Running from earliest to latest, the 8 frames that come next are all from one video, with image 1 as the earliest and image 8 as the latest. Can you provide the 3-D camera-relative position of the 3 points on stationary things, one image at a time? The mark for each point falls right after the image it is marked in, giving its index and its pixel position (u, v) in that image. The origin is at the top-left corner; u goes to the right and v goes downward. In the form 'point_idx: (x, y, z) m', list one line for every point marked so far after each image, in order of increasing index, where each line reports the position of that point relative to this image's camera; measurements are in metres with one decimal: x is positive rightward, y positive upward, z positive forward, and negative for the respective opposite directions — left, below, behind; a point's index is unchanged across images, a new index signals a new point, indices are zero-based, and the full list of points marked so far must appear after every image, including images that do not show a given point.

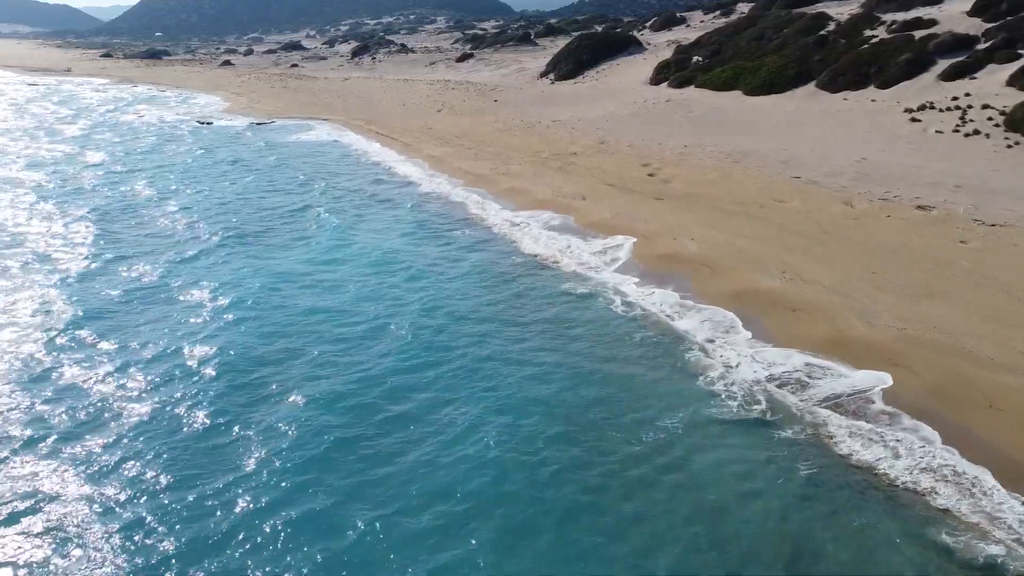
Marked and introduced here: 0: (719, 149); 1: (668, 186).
0: (+4.0, +2.7, +16.3) m
1: (+2.6, +1.7, +14.1) m
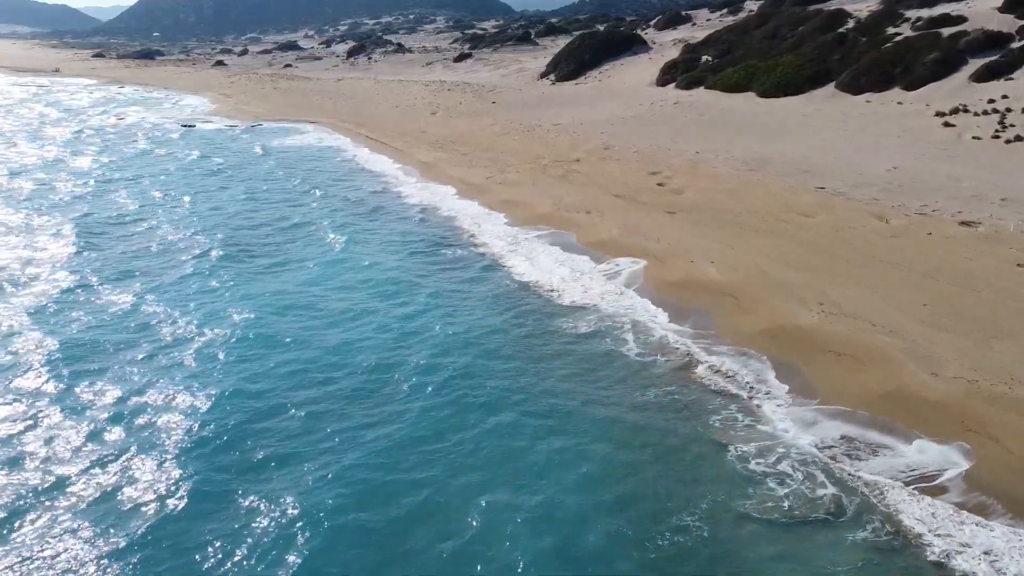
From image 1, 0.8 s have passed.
0: (+3.9, +2.4, +15.0) m
1: (+2.6, +1.4, +12.9) m
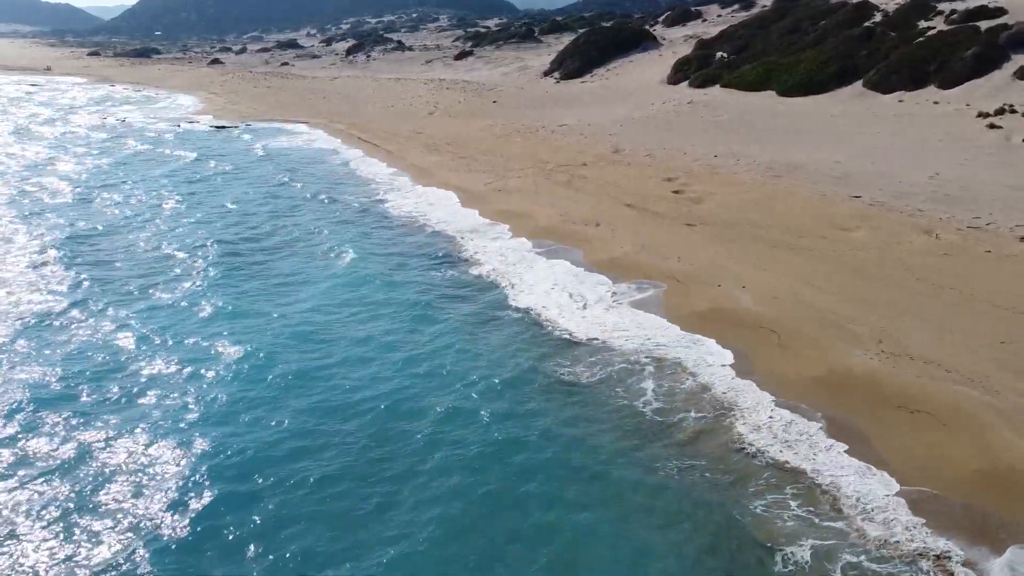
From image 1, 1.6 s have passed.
0: (+3.9, +2.1, +13.7) m
1: (+2.6, +1.1, +11.6) m
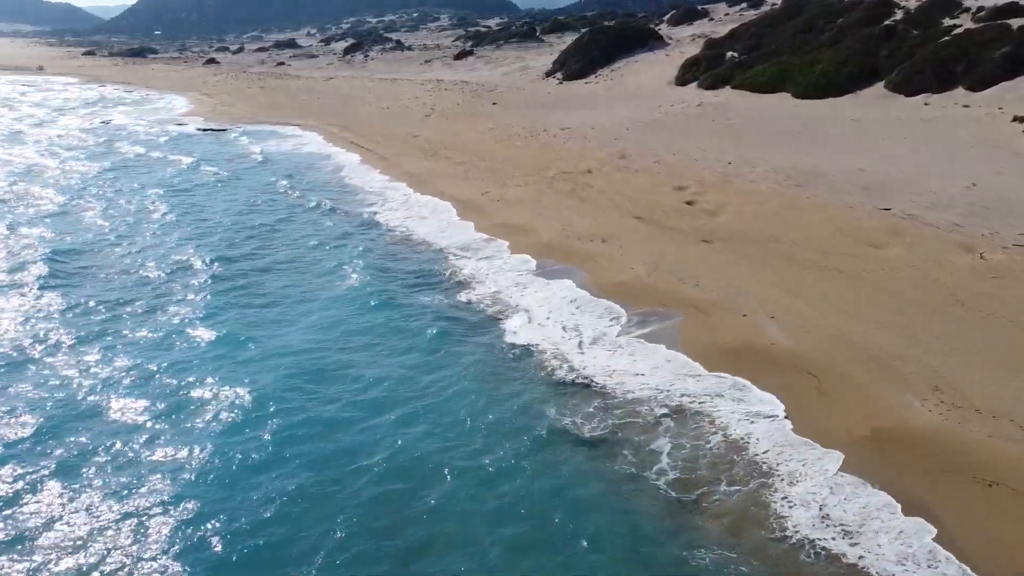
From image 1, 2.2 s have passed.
0: (+3.9, +1.8, +12.7) m
1: (+2.6, +0.8, +10.6) m
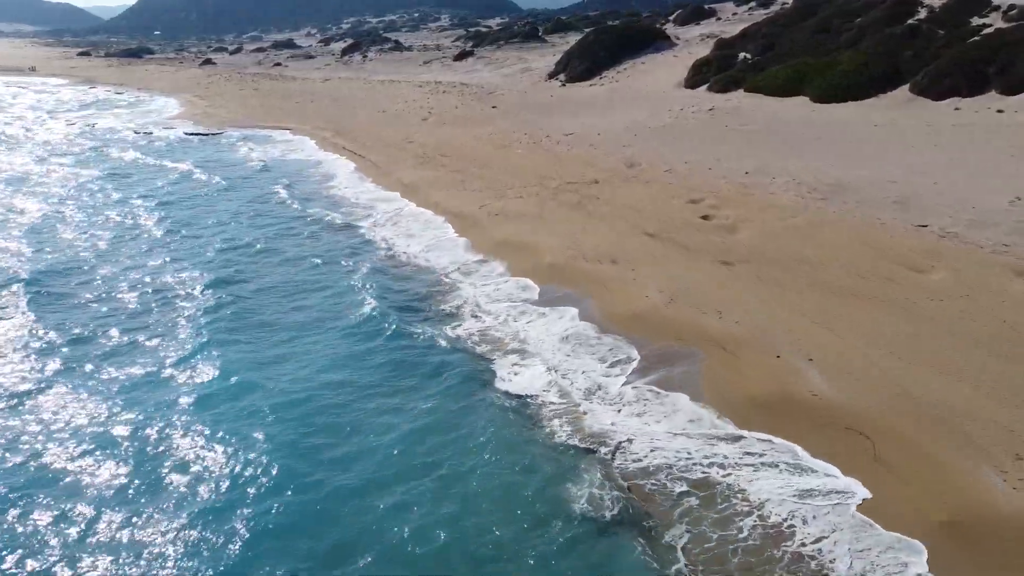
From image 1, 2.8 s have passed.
0: (+3.9, +1.5, +11.8) m
1: (+2.6, +0.5, +9.7) m
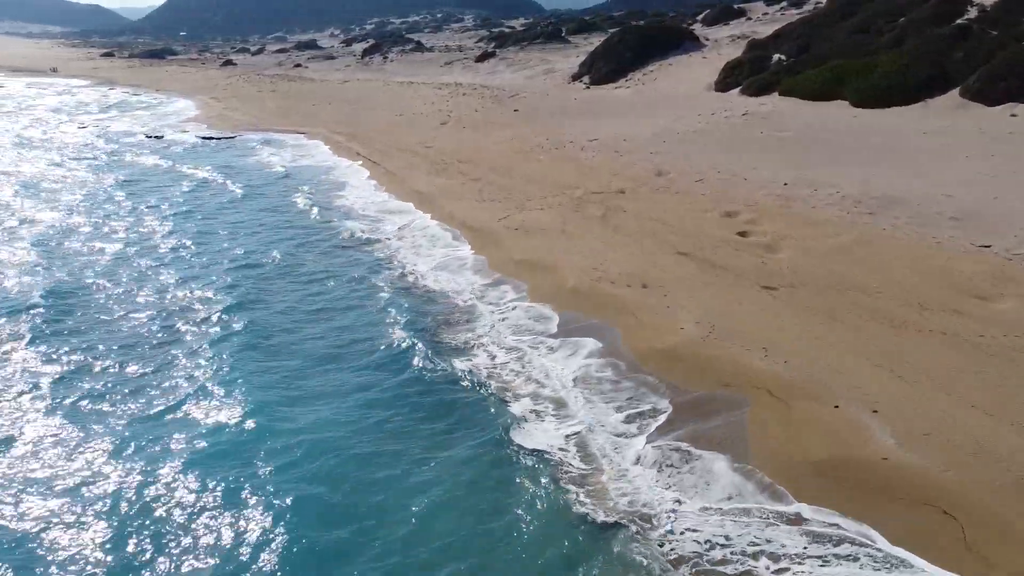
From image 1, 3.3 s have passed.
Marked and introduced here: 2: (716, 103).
0: (+4.2, +1.3, +10.9) m
1: (+2.8, +0.3, +8.8) m
2: (+4.0, +3.6, +16.3) m
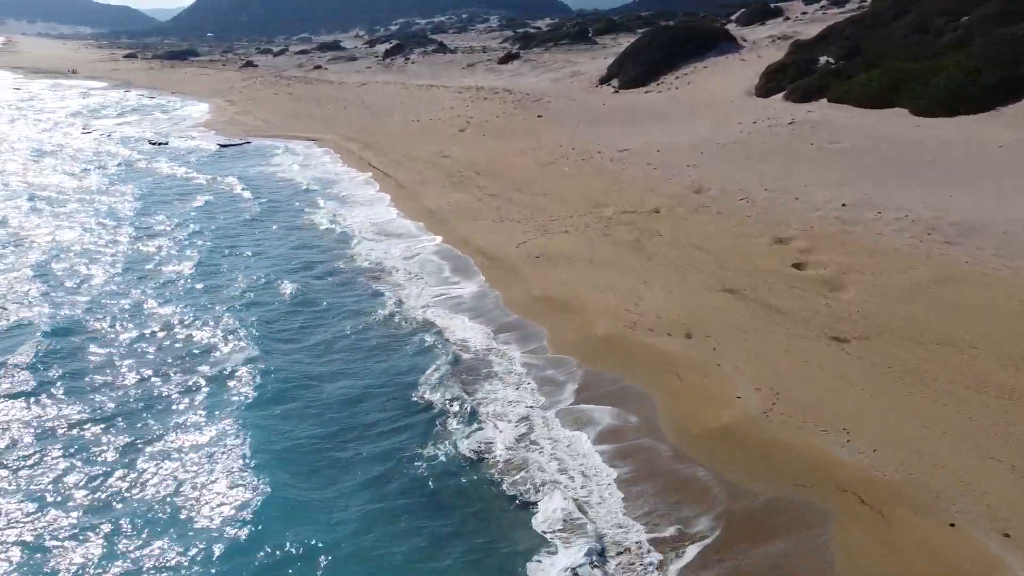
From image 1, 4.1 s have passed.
0: (+4.5, +0.8, +9.5) m
1: (+2.9, -0.1, +7.5) m
2: (+4.4, +3.2, +14.9) m
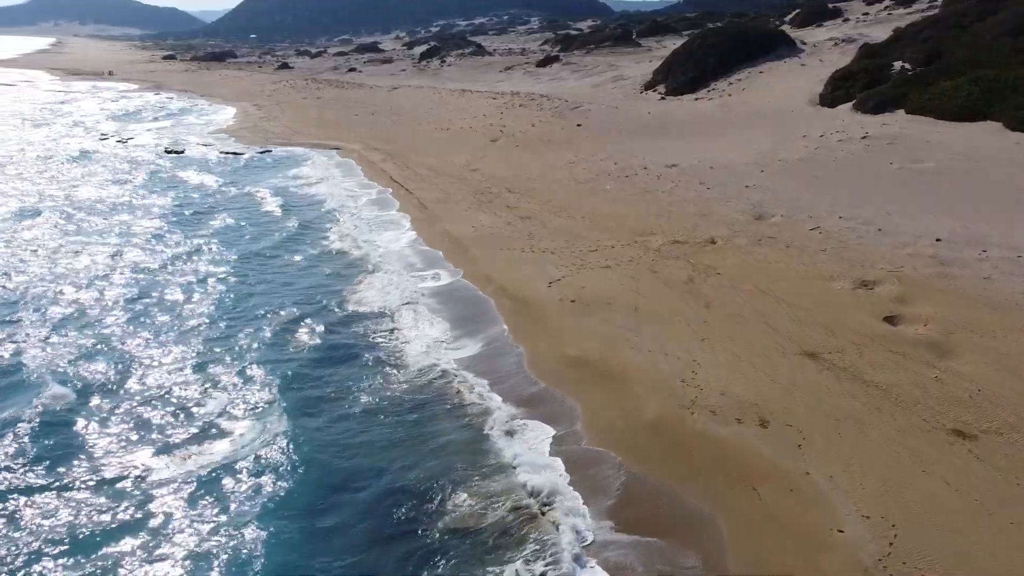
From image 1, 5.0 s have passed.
0: (+4.7, +0.3, +7.9) m
1: (+3.1, -0.6, +5.9) m
2: (+4.9, +2.6, +13.3) m
